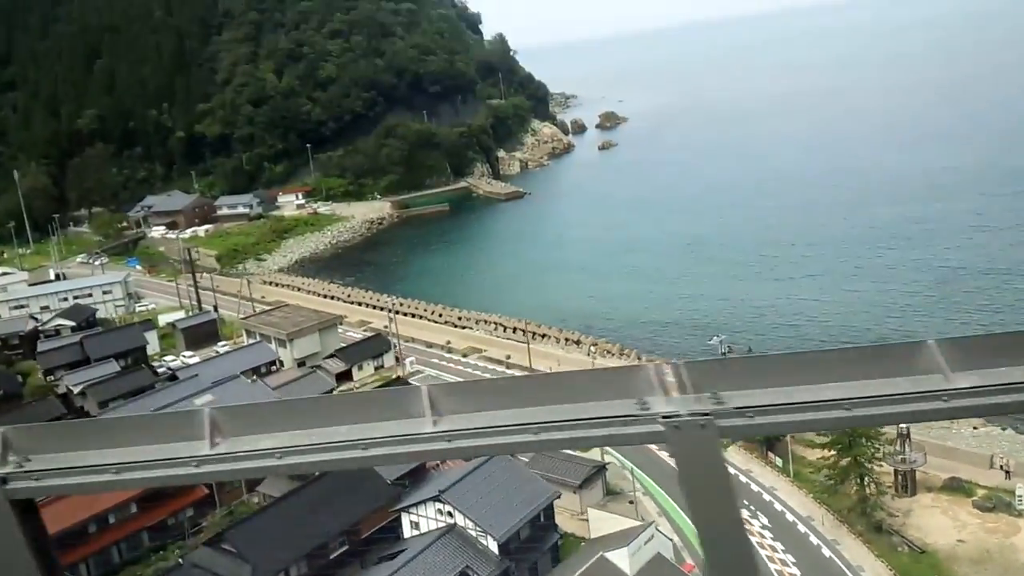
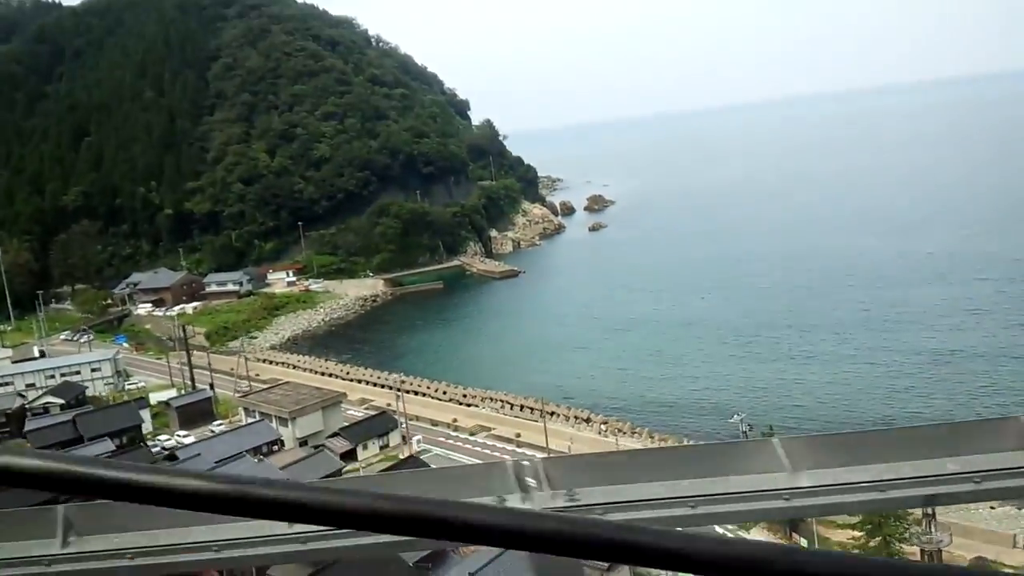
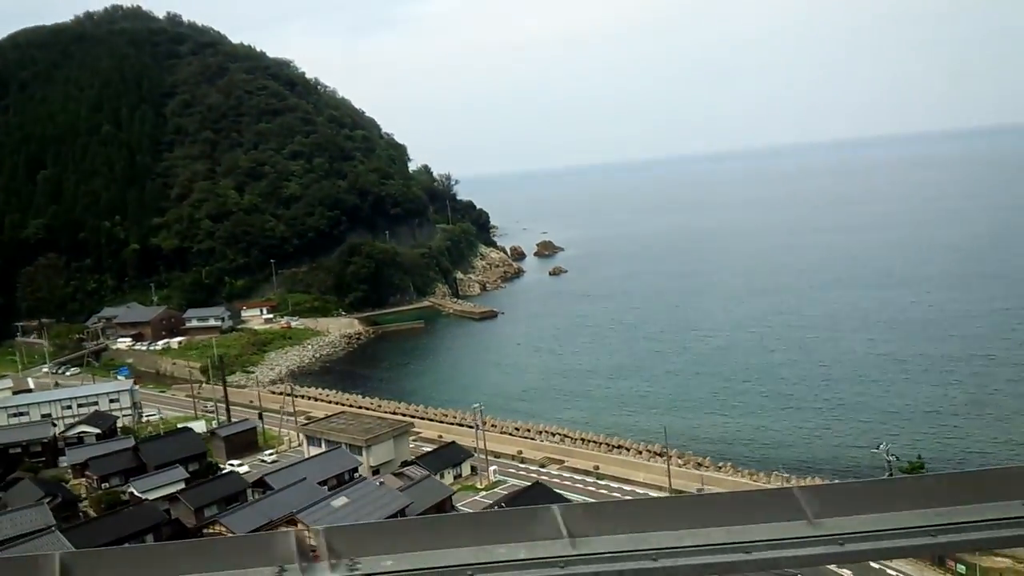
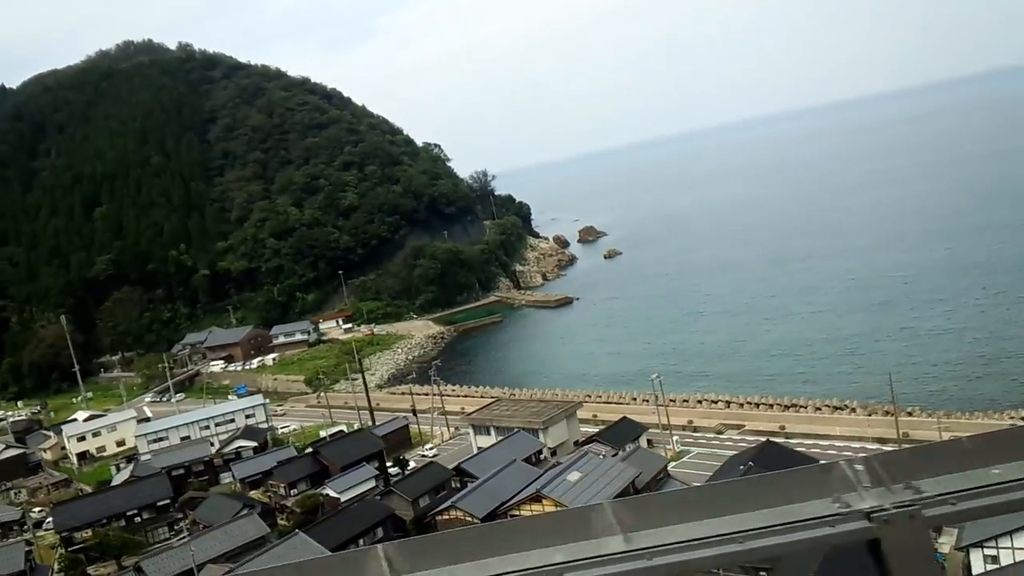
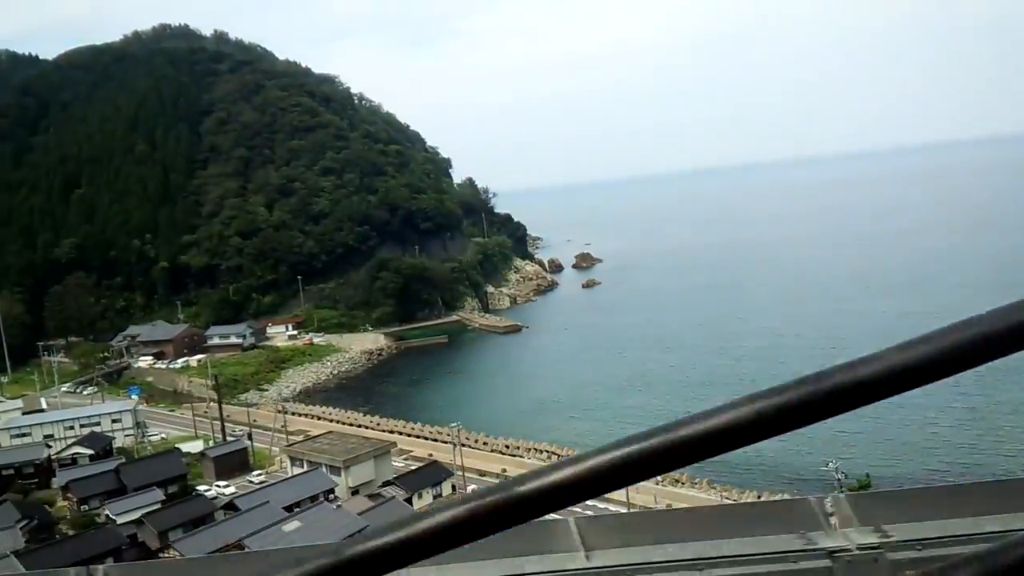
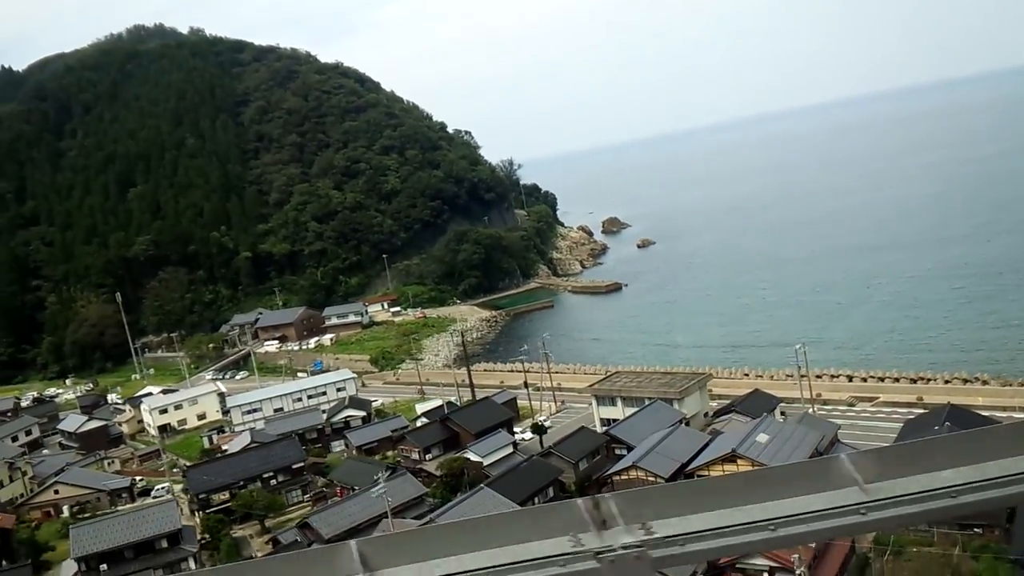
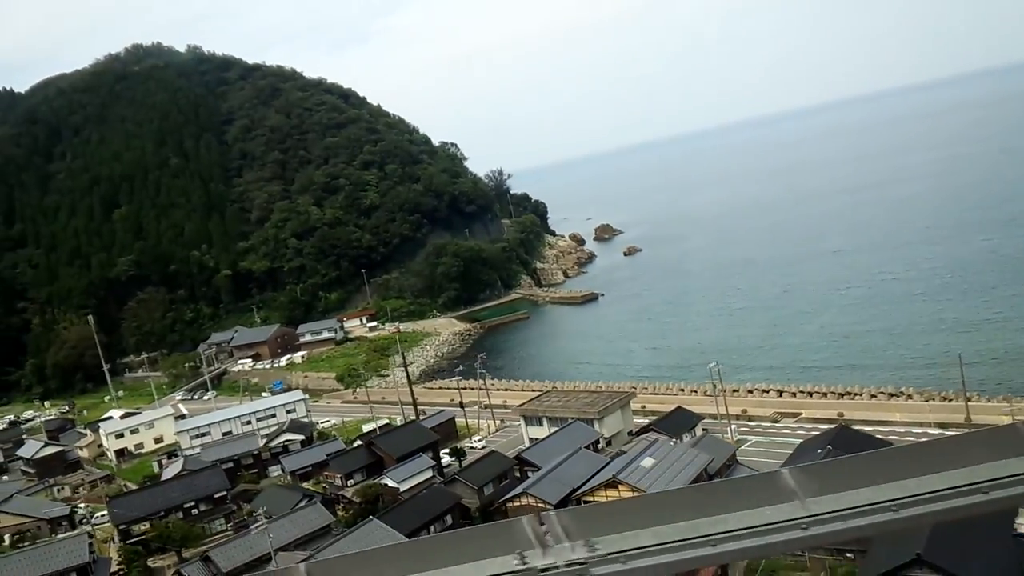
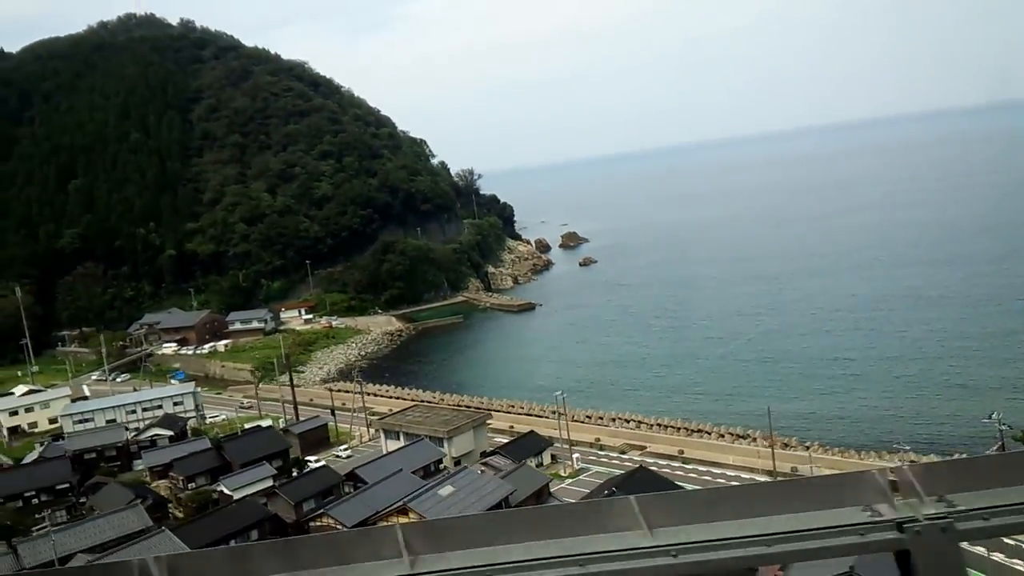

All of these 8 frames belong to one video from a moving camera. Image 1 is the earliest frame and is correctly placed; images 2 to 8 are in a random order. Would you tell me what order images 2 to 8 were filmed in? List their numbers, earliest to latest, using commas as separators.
2, 5, 3, 8, 4, 7, 6
